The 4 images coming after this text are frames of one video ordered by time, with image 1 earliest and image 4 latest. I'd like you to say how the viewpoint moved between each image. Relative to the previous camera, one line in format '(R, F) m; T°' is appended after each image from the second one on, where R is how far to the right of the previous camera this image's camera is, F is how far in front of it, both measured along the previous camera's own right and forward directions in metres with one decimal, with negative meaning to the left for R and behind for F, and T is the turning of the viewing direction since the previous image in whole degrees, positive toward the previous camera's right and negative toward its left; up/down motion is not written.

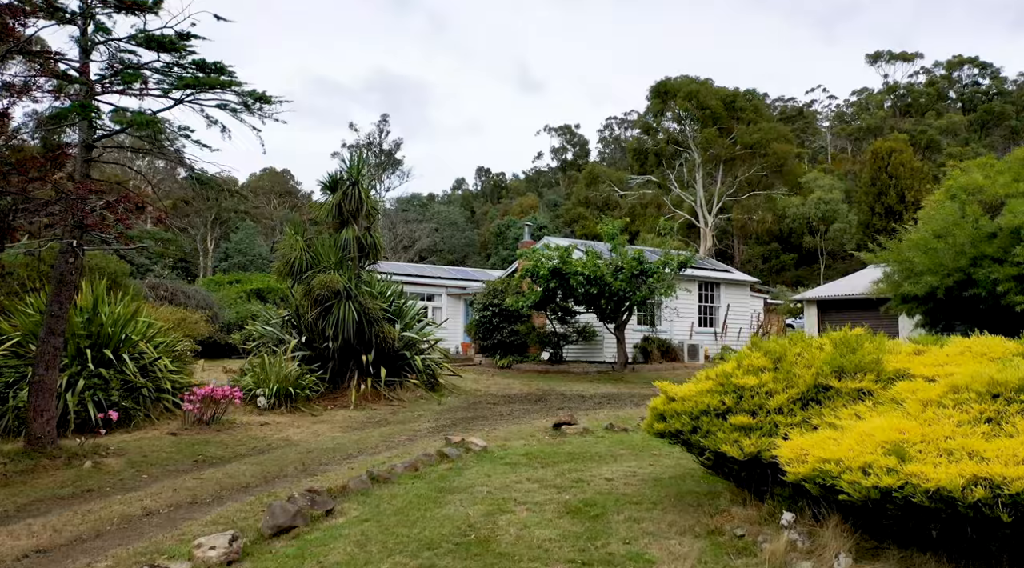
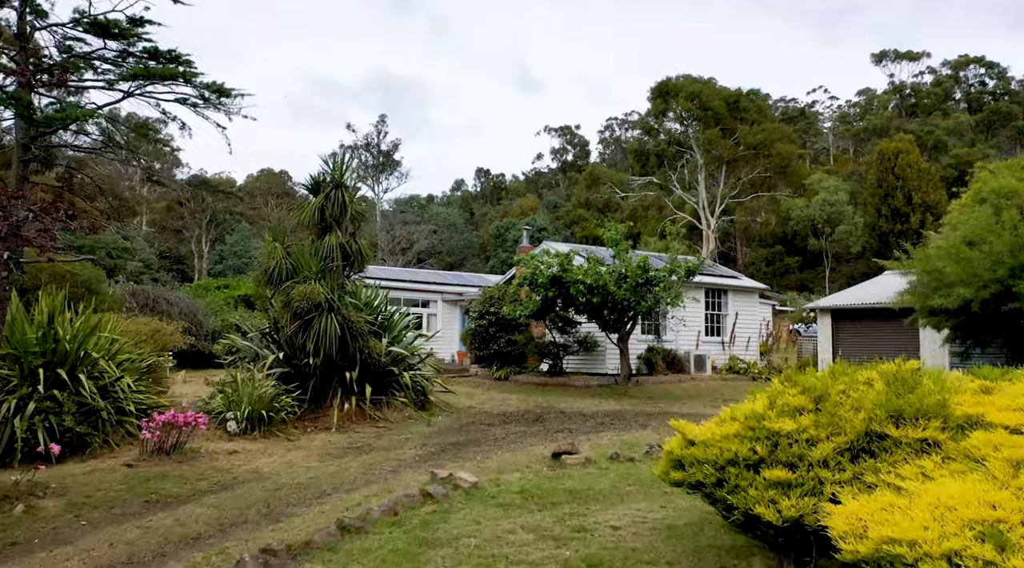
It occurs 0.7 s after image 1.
(+0.1, +1.0) m; 0°
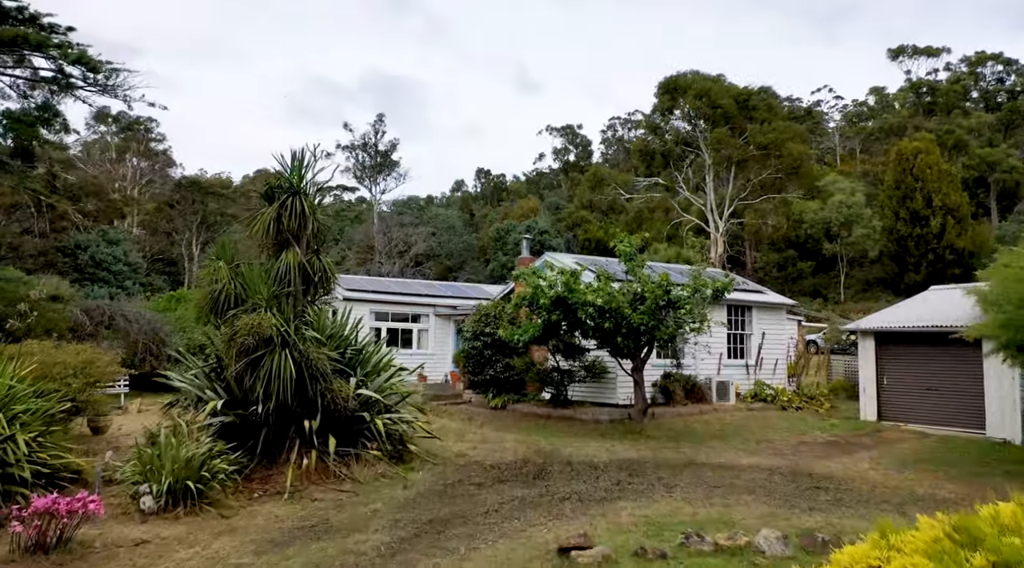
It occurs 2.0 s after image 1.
(+0.1, +2.2) m; 0°
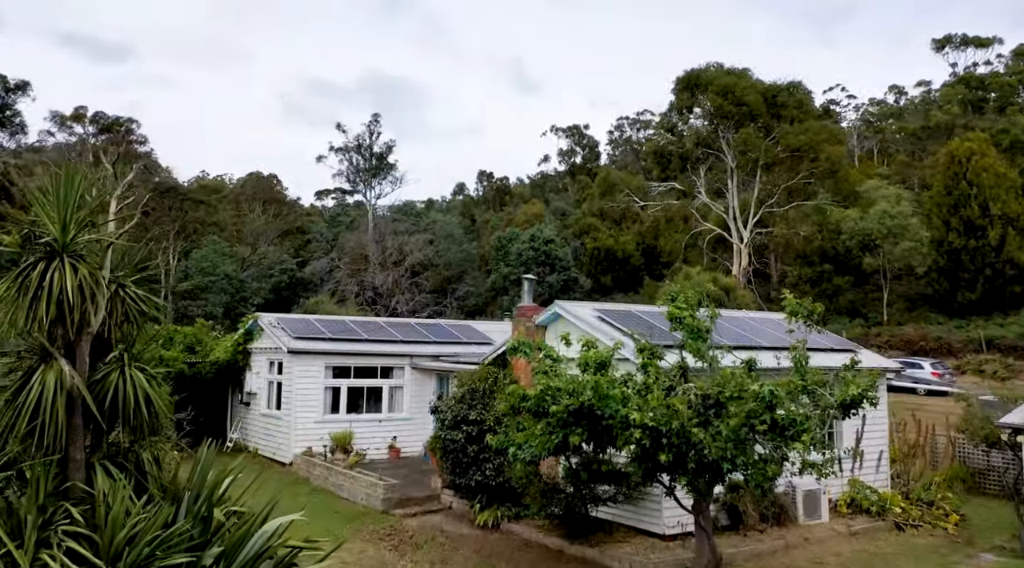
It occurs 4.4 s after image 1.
(+0.1, +5.1) m; 0°
